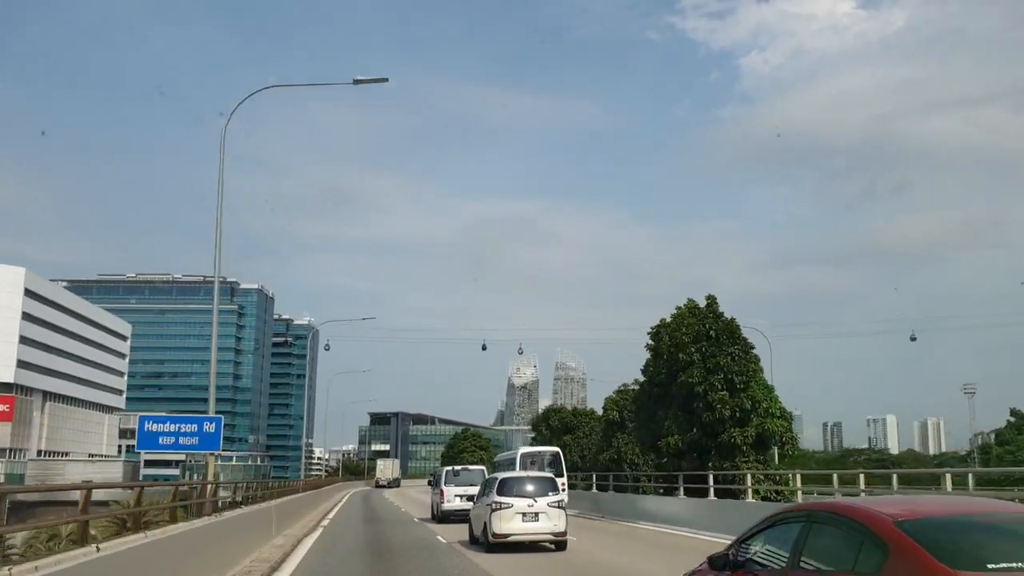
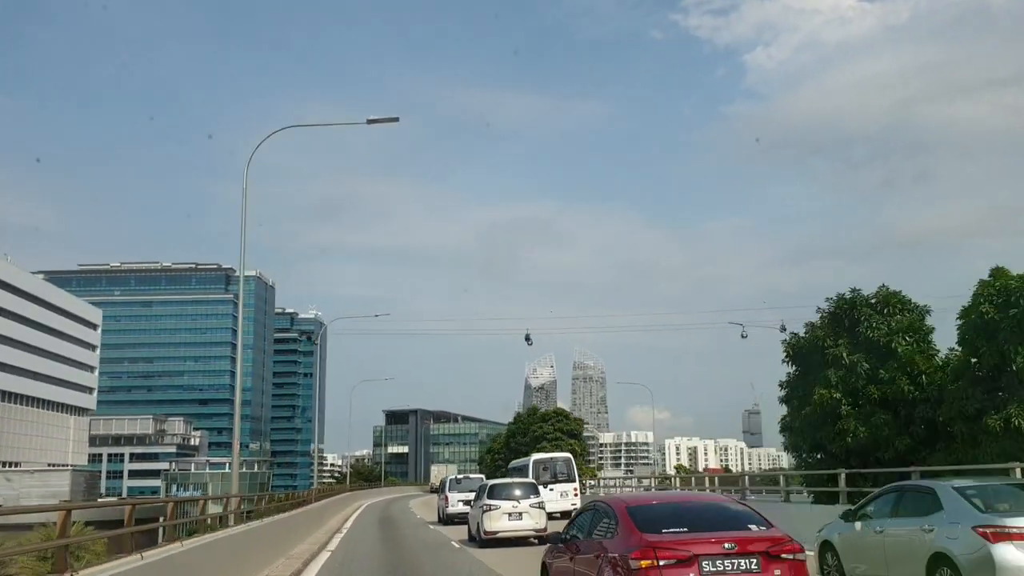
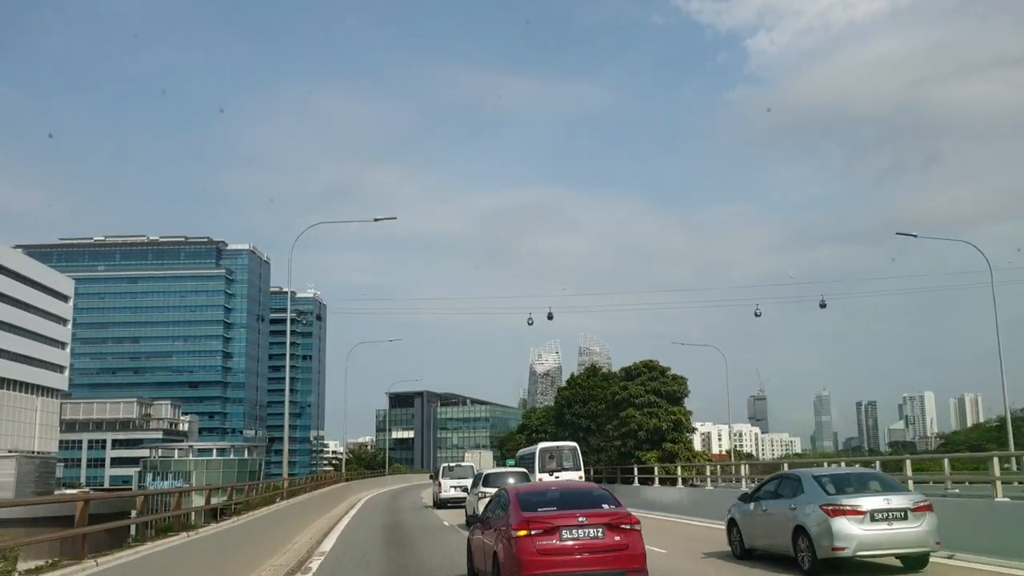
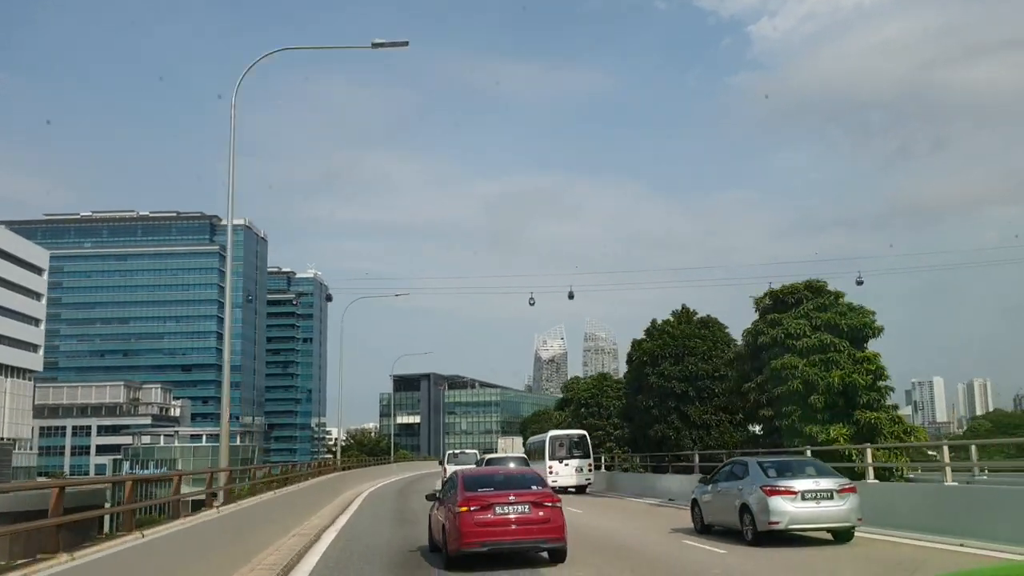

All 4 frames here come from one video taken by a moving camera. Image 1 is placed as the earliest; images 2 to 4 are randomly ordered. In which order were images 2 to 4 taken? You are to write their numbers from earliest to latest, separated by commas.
2, 3, 4
